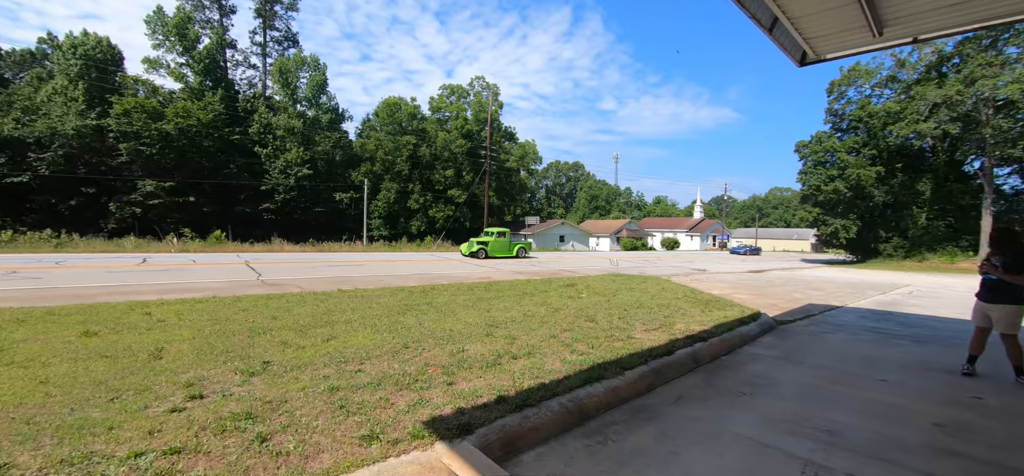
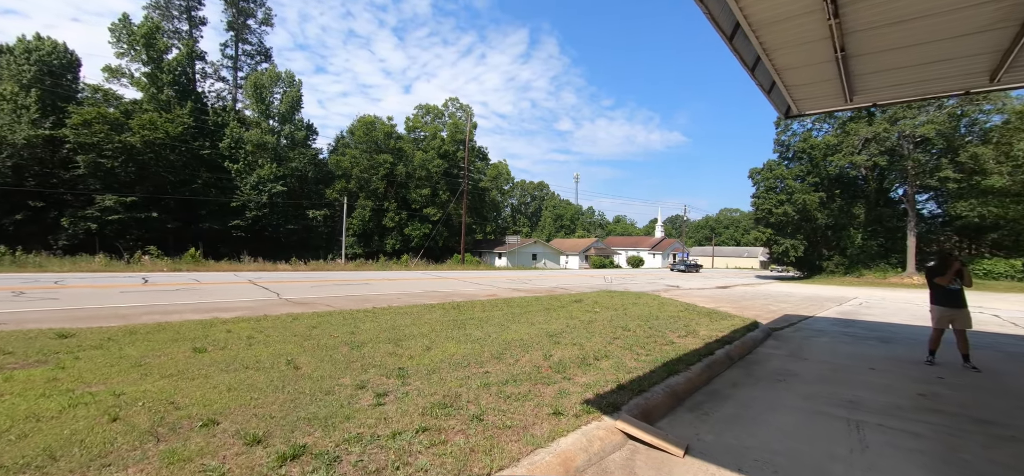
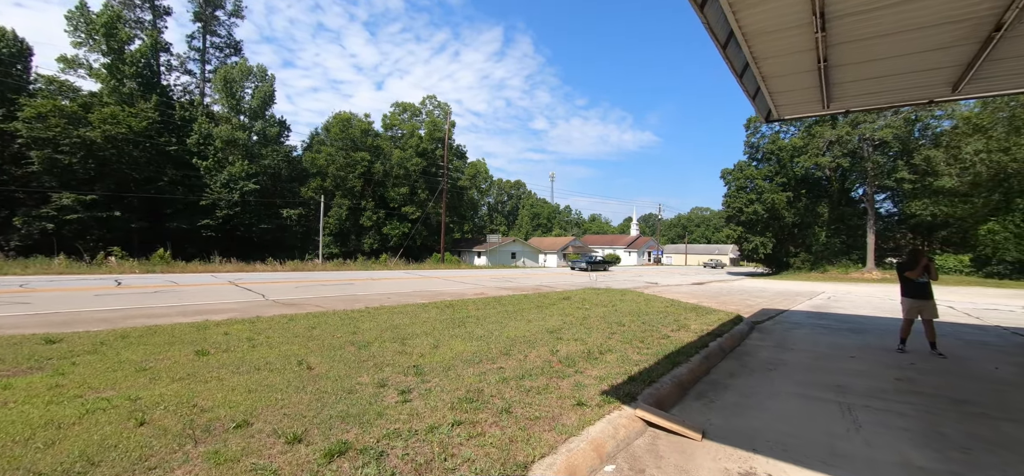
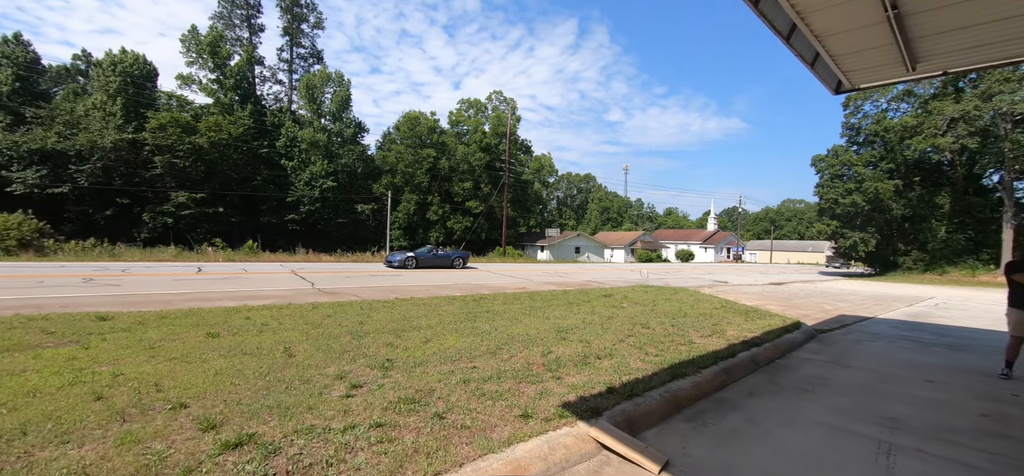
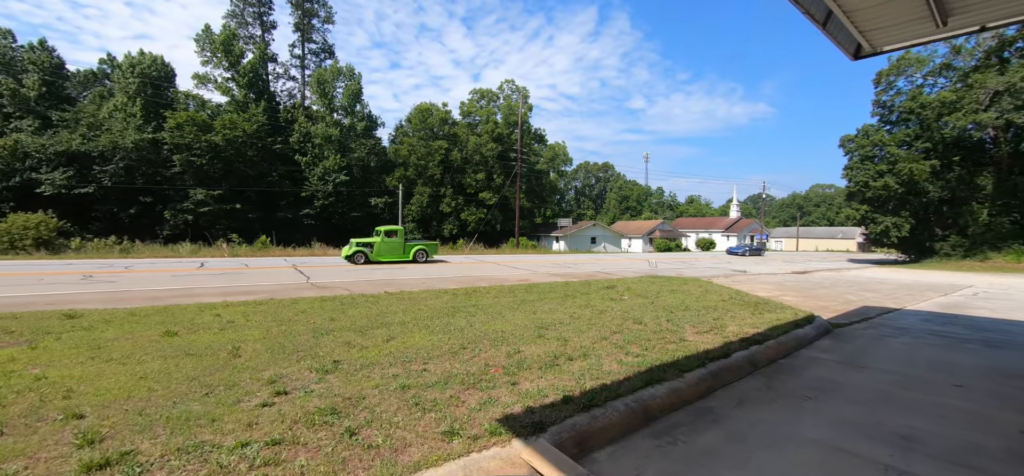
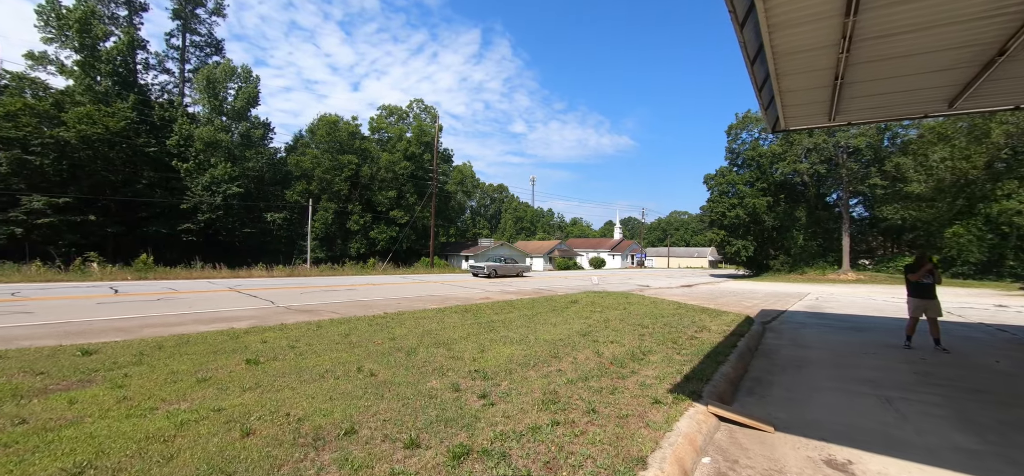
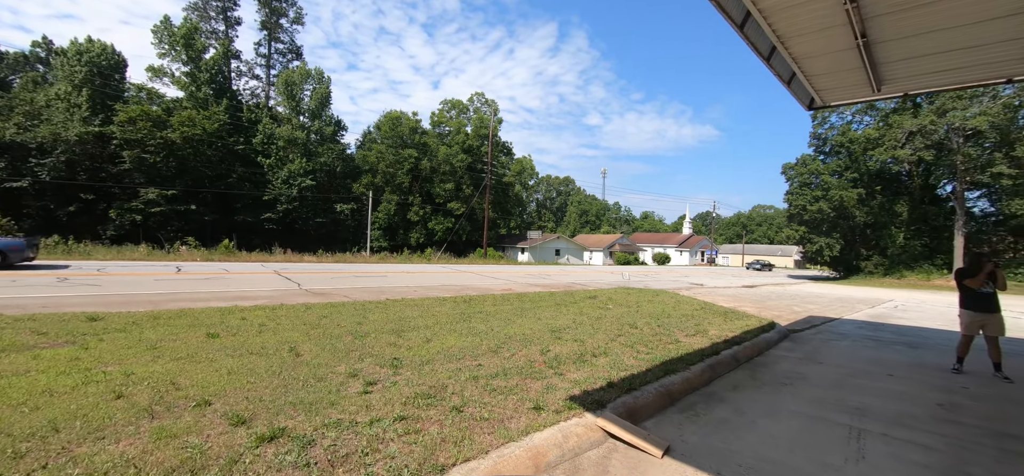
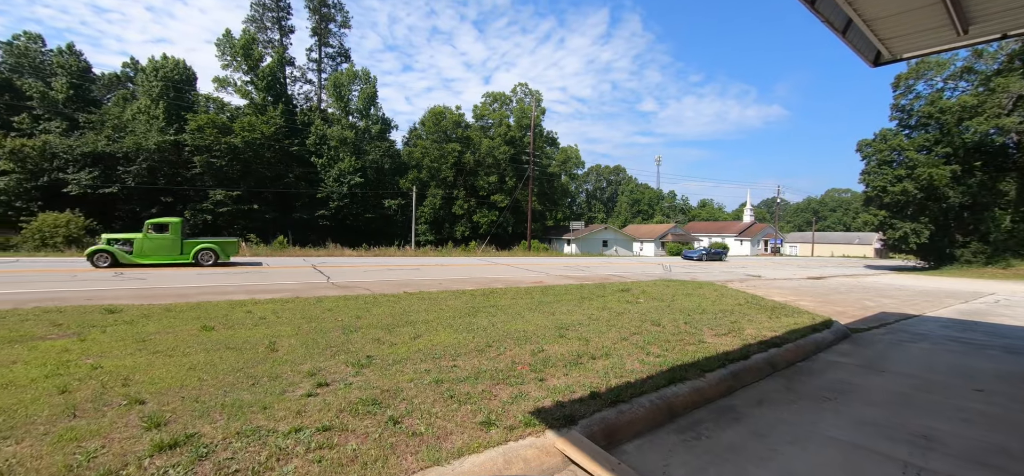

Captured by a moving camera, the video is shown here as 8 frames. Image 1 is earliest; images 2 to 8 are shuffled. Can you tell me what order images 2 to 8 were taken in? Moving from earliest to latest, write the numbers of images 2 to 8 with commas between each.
5, 8, 4, 7, 2, 3, 6
